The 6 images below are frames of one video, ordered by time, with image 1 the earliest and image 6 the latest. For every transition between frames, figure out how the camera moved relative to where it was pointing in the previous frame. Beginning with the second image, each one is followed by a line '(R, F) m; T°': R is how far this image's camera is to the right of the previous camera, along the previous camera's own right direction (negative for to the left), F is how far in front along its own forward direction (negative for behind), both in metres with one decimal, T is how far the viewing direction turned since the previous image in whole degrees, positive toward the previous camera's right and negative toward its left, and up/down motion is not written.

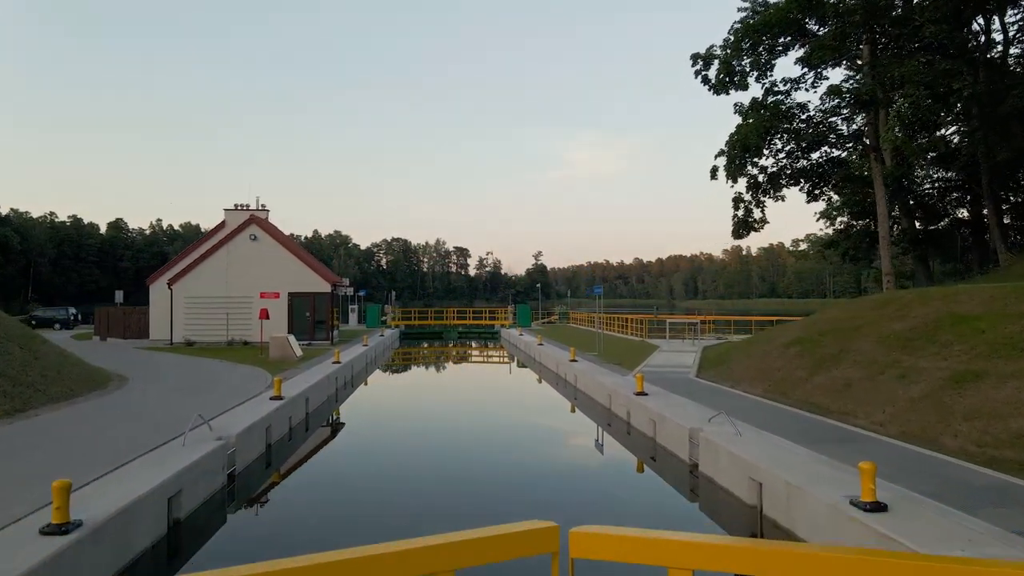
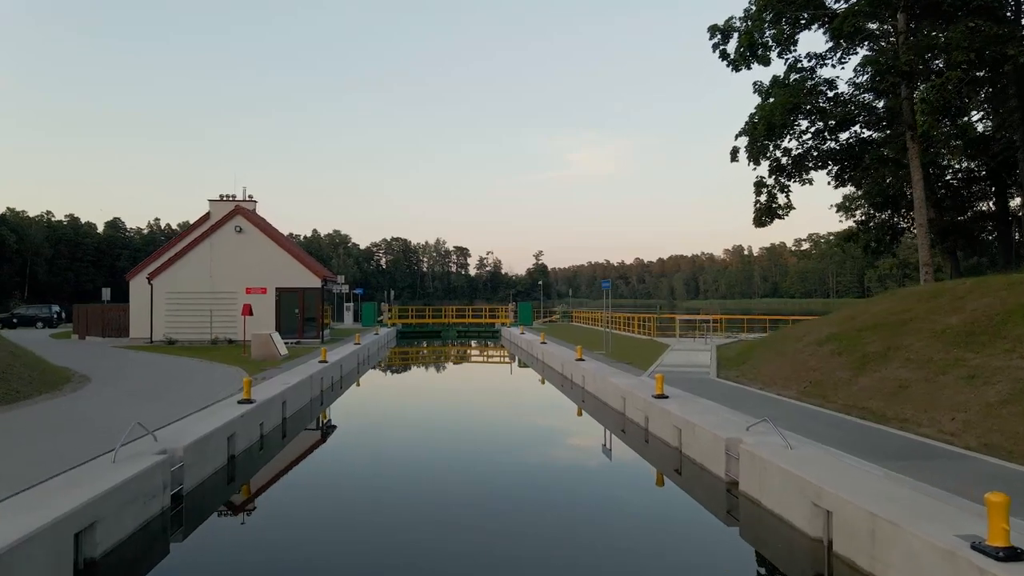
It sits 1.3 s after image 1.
(0.0, +1.9) m; 0°
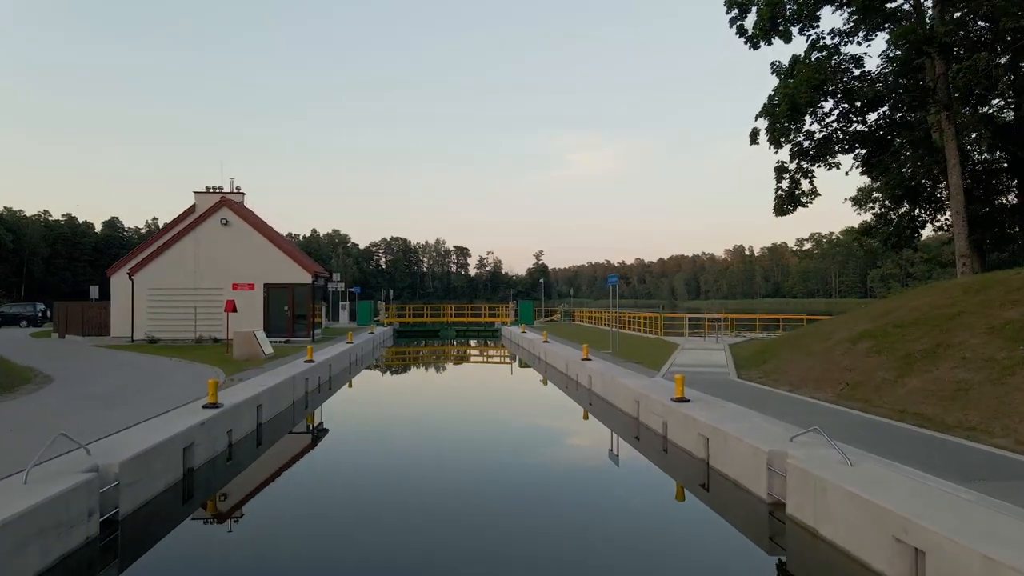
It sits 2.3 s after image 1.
(0.0, +1.6) m; 0°
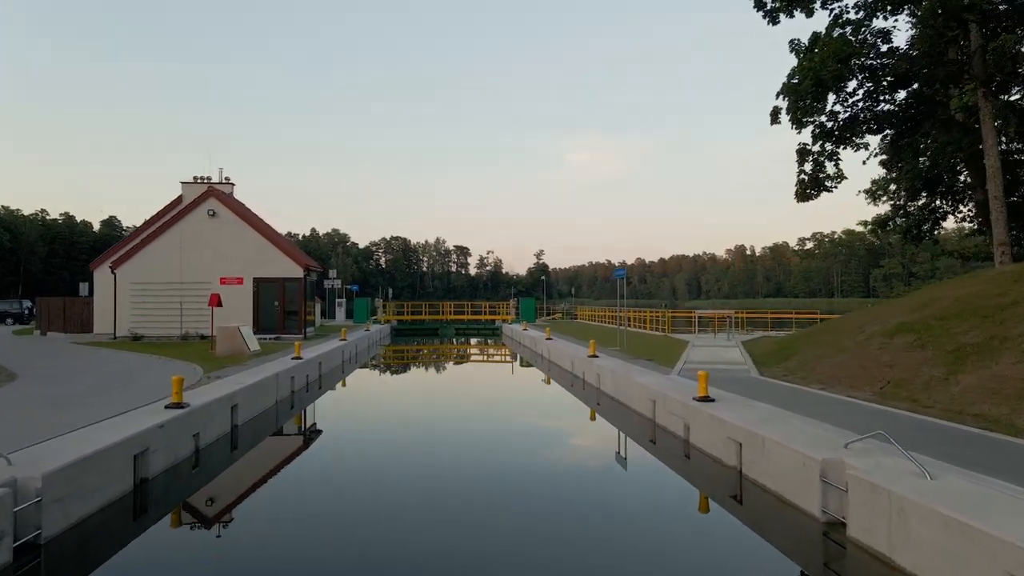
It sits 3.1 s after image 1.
(0.0, +1.4) m; 0°
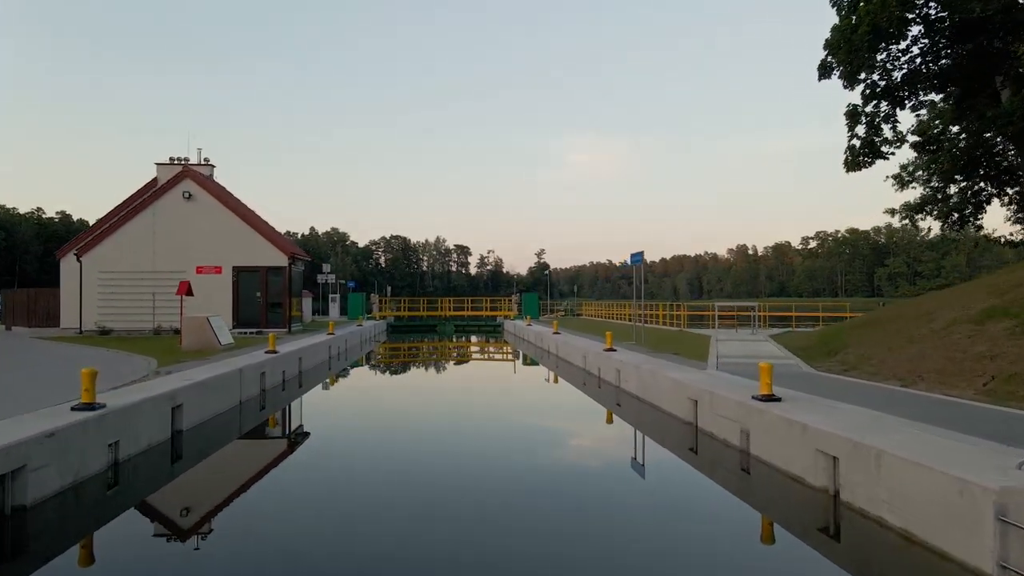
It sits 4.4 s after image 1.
(-0.1, +2.4) m; 0°
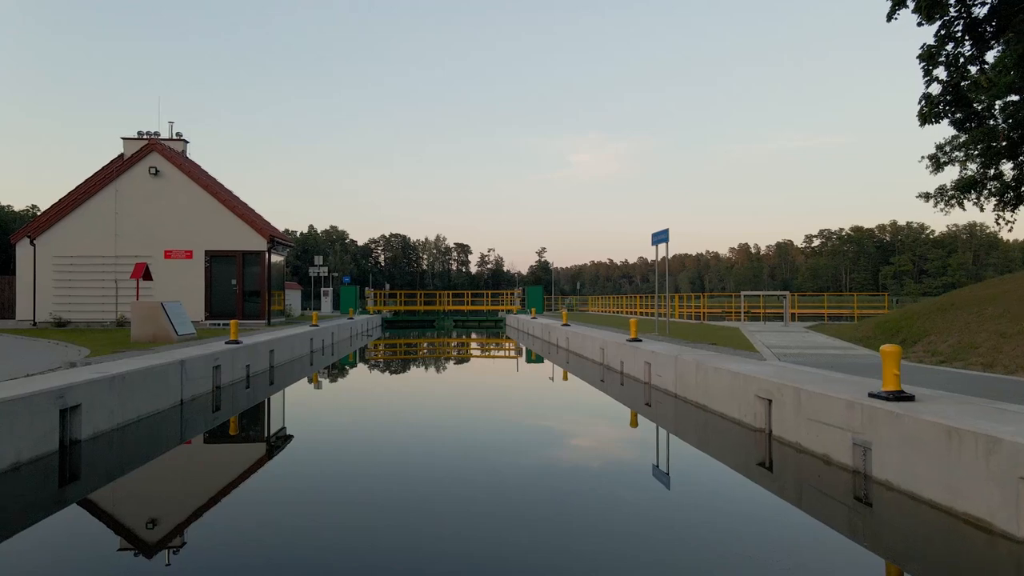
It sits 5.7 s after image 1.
(-0.1, +2.6) m; 0°
